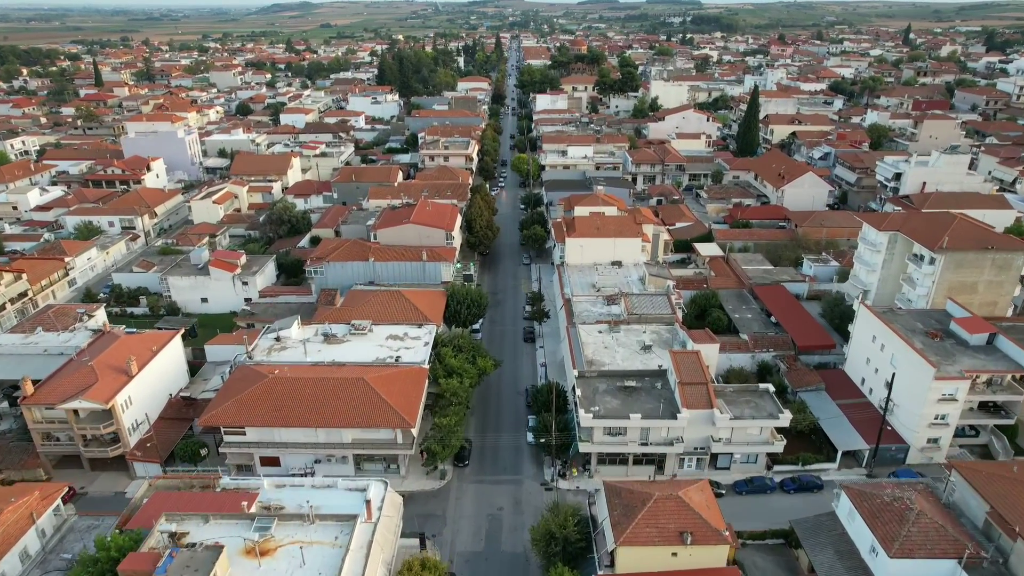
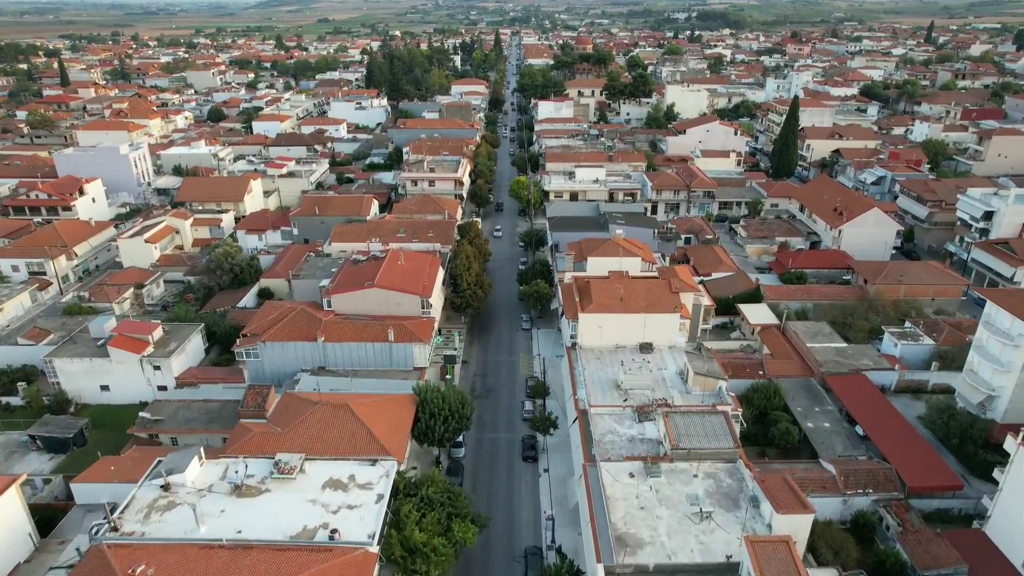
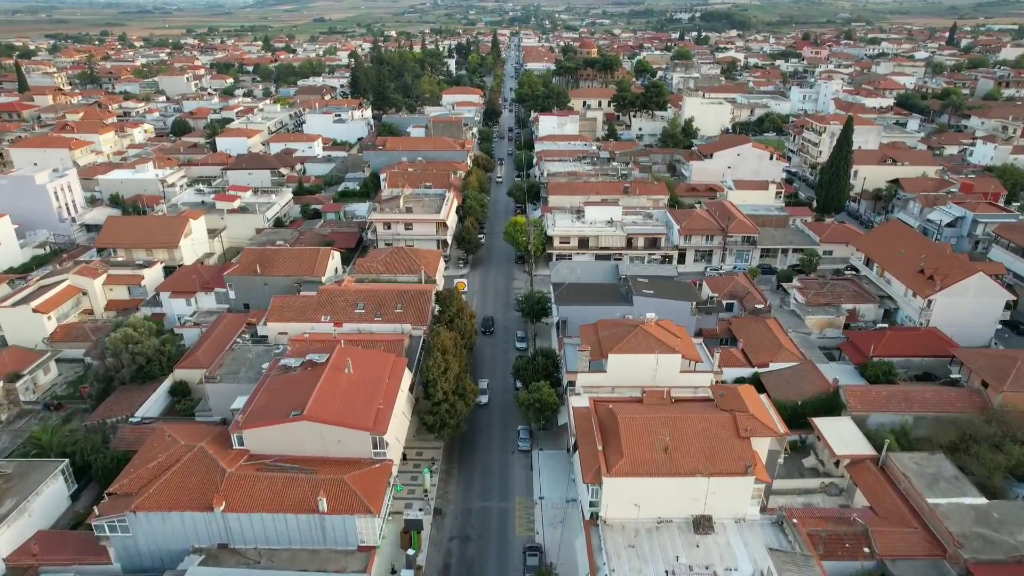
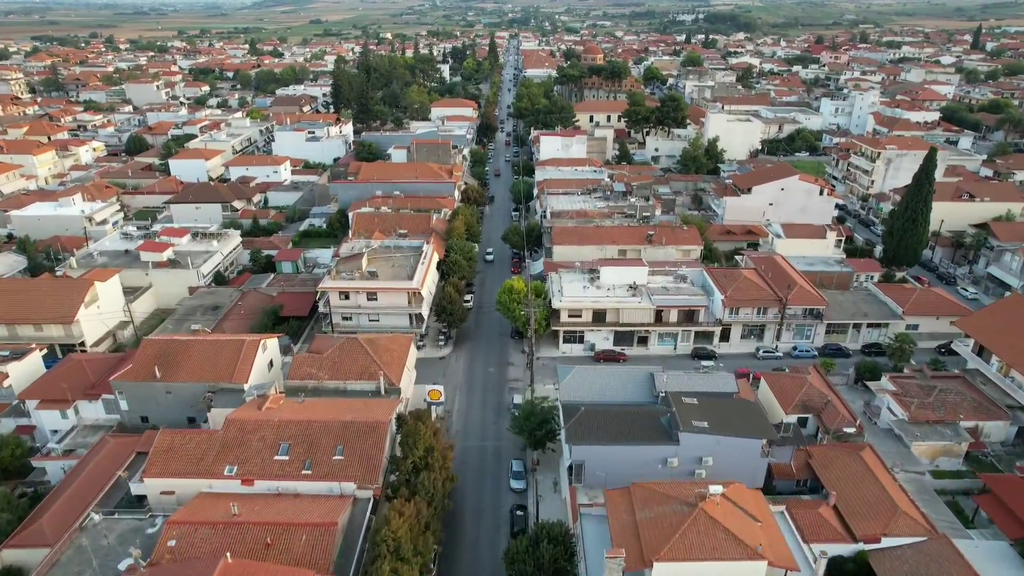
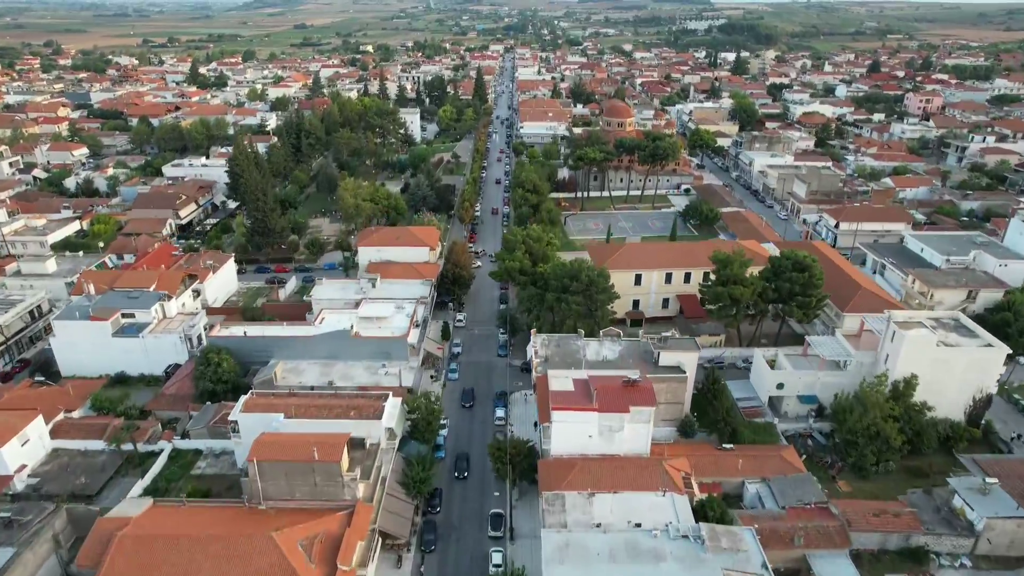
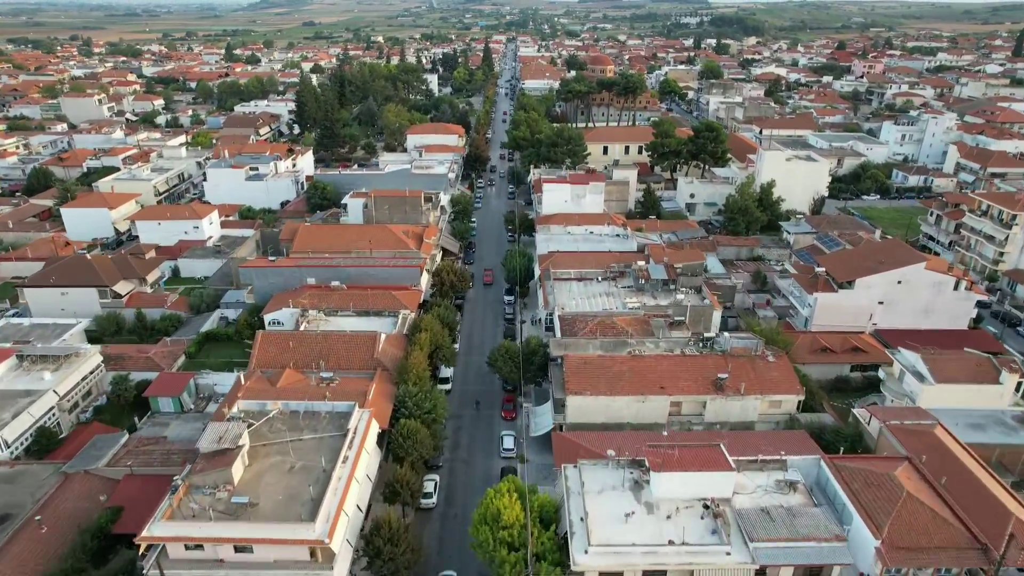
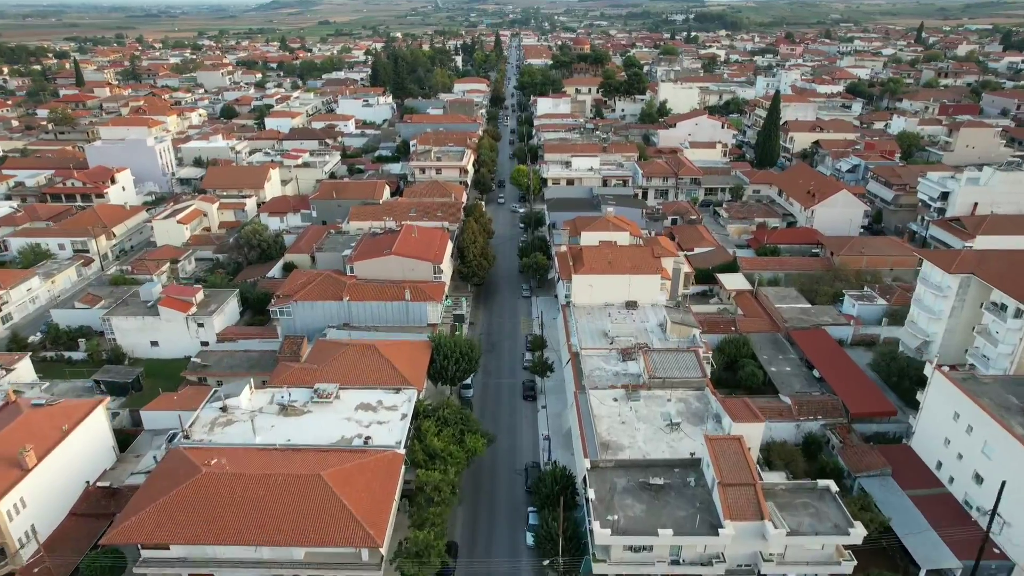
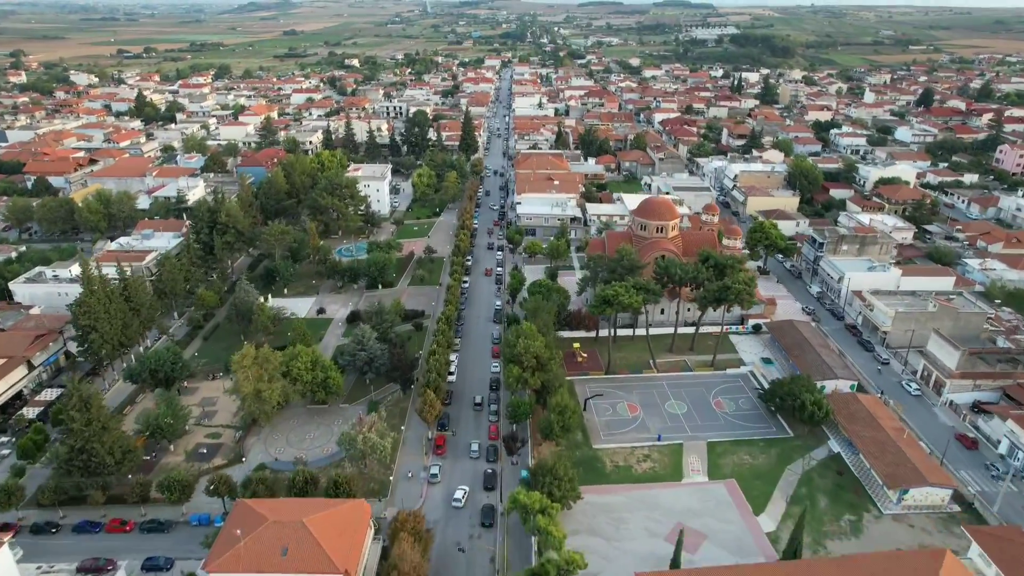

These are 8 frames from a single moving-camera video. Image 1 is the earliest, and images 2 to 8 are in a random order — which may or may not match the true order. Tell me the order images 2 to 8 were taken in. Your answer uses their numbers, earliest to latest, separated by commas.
7, 2, 3, 4, 6, 5, 8
